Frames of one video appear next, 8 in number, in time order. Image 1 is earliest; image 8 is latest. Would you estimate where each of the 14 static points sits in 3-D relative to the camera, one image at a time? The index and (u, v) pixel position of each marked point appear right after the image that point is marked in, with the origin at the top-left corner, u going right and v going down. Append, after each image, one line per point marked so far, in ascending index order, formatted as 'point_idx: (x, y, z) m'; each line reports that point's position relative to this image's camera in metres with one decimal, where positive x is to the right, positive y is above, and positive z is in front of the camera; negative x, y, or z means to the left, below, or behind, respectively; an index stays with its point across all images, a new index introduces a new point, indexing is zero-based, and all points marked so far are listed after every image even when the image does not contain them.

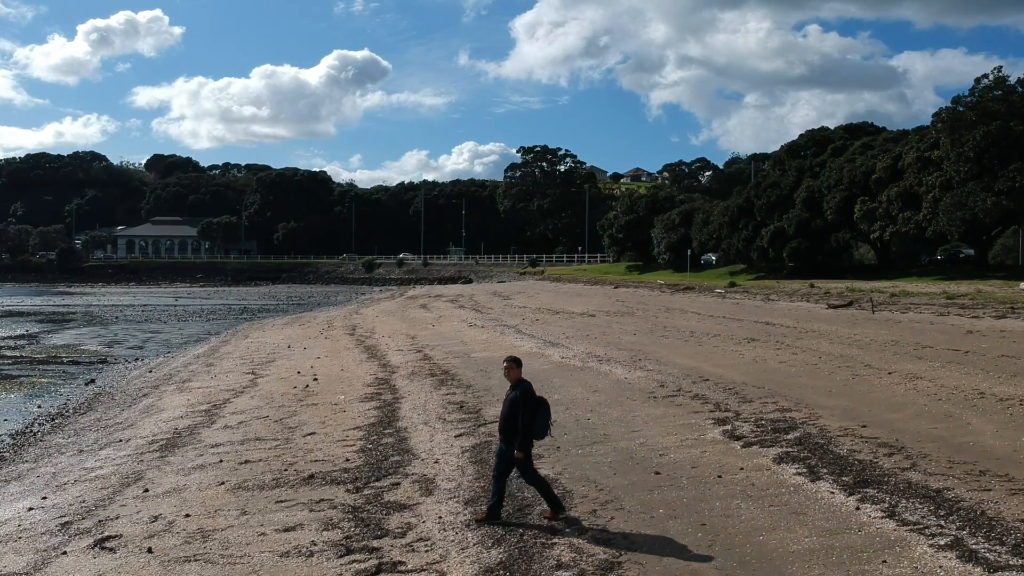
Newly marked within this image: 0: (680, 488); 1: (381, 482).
0: (+1.6, -1.9, +9.3) m
1: (-1.4, -2.1, +10.7) m
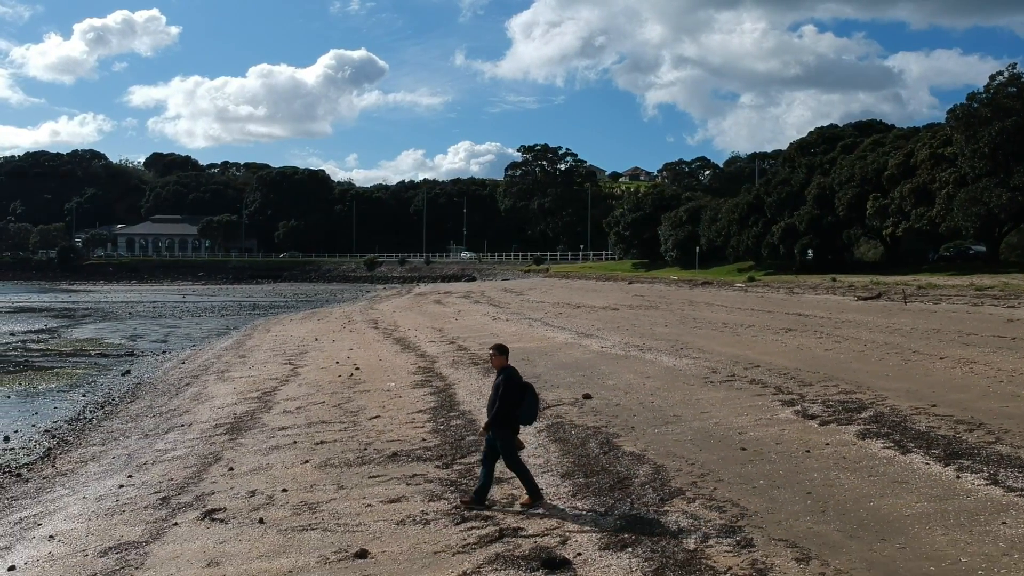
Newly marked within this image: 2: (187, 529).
0: (+2.5, -1.7, +9.5) m
1: (-0.5, -1.9, +10.9) m
2: (-2.9, -2.2, +9.0) m
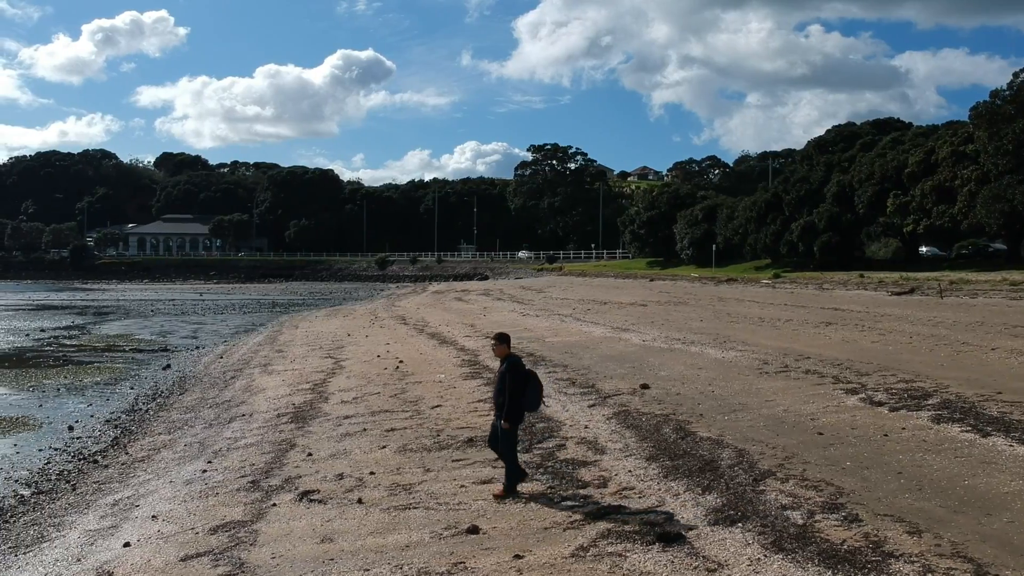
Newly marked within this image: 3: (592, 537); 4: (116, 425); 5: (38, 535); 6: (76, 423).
0: (+3.4, -1.5, +9.8) m
1: (+0.4, -1.7, +11.1) m
2: (-2.1, -2.0, +9.2) m
3: (+0.6, -1.9, +7.4) m
4: (-6.5, -2.2, +16.1) m
5: (-4.4, -2.3, +9.1) m
6: (-7.3, -2.3, +16.5) m
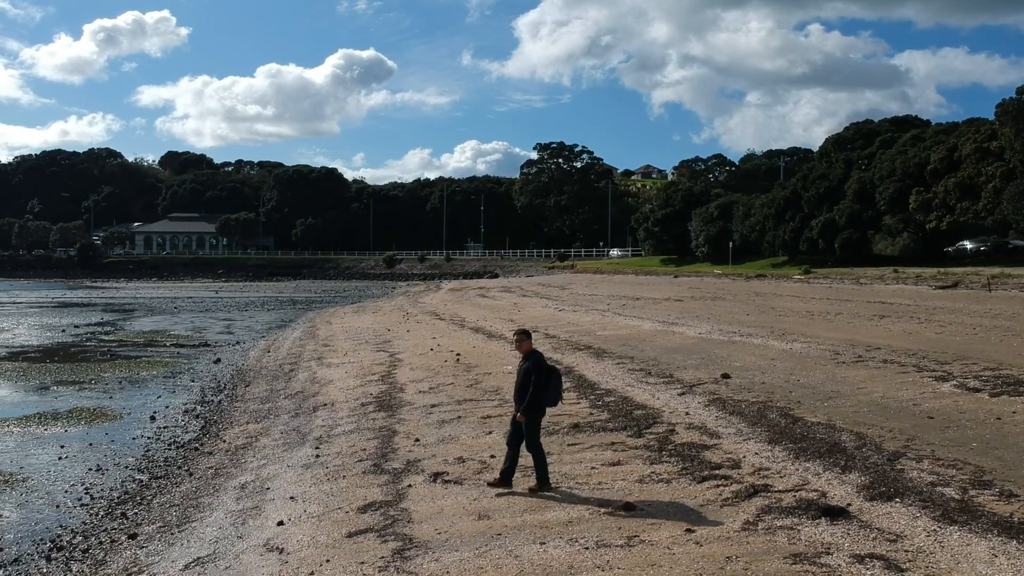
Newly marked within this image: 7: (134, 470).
0: (+4.6, -1.4, +10.0) m
1: (+1.6, -1.6, +11.3) m
2: (-0.8, -1.9, +9.4) m
3: (+1.9, -1.7, +7.6) m
4: (-5.2, -2.1, +16.3) m
5: (-3.1, -2.2, +9.3) m
6: (-6.0, -2.1, +16.7) m
7: (-4.6, -2.2, +12.0) m
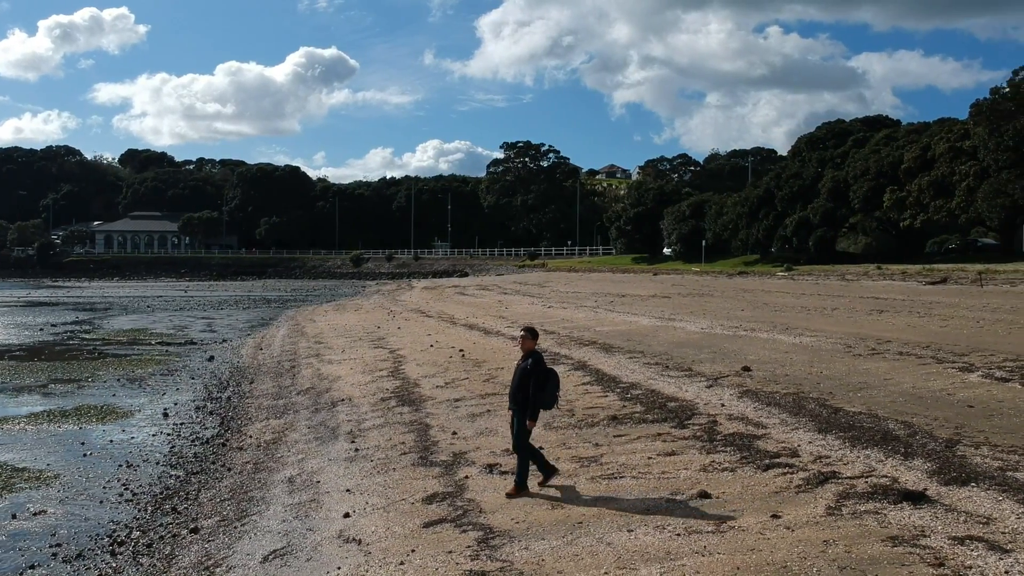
0: (+5.2, -1.3, +10.2) m
1: (+2.1, -1.5, +11.4) m
2: (-0.3, -1.8, +9.4) m
3: (+2.5, -1.6, +7.7) m
4: (-4.9, -2.0, +16.1) m
5: (-2.5, -2.1, +9.2) m
6: (-5.7, -2.0, +16.4) m
7: (-4.1, -2.1, +11.8) m
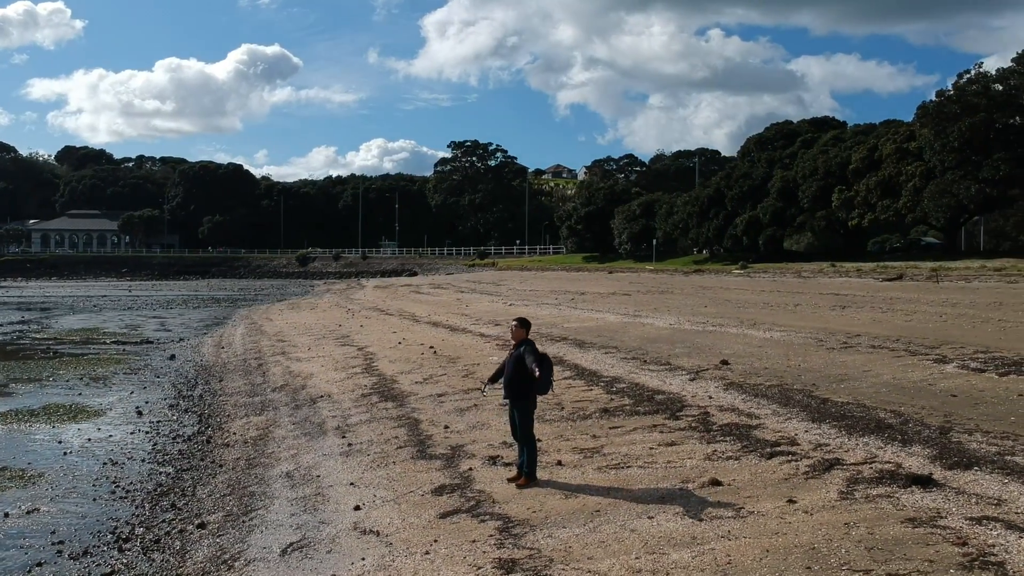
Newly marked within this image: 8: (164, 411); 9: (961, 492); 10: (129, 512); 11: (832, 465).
0: (+5.1, -1.2, +10.5) m
1: (+2.1, -1.4, +11.5) m
2: (-0.2, -1.7, +9.4) m
3: (+2.6, -1.6, +7.8) m
4: (-5.3, -2.0, +15.8) m
5: (-2.5, -2.0, +9.1) m
6: (-6.1, -2.0, +16.1) m
7: (-4.2, -2.0, +11.6) m
8: (-5.6, -2.0, +15.9) m
9: (+3.3, -1.5, +7.4) m
10: (-3.6, -2.1, +9.3) m
11: (+2.7, -1.5, +8.5) m
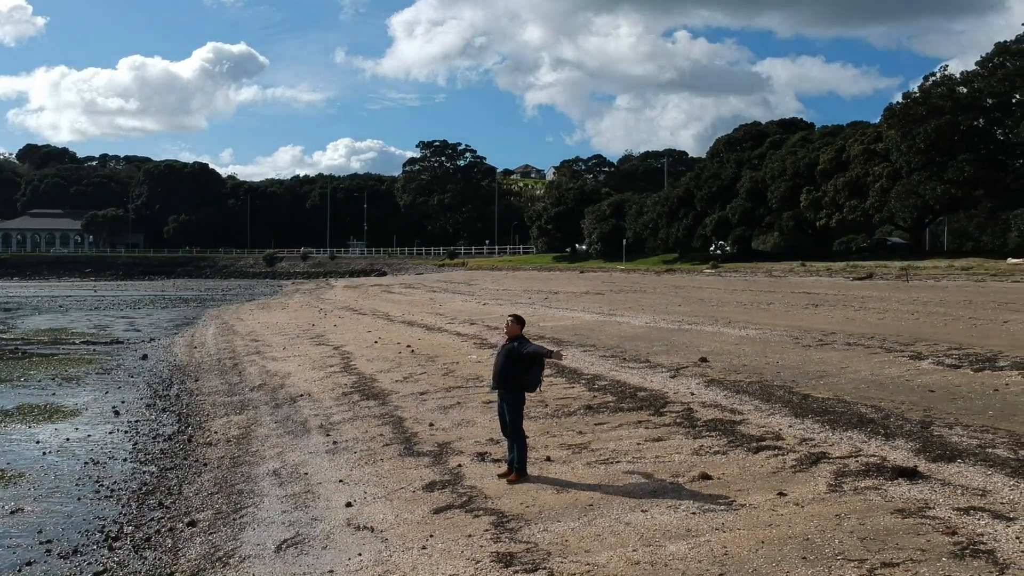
0: (+5.0, -1.2, +10.7) m
1: (+1.9, -1.4, +11.6) m
2: (-0.3, -1.7, +9.4) m
3: (+2.6, -1.5, +8.0) m
4: (-5.6, -1.9, +15.7) m
5: (-2.6, -2.0, +9.1) m
6: (-6.4, -2.0, +16.0) m
7: (-4.4, -2.0, +11.5) m
8: (-5.9, -1.9, +15.7) m
9: (+3.3, -1.5, +7.5) m
10: (-3.7, -2.1, +9.2) m
11: (+2.7, -1.5, +8.6) m
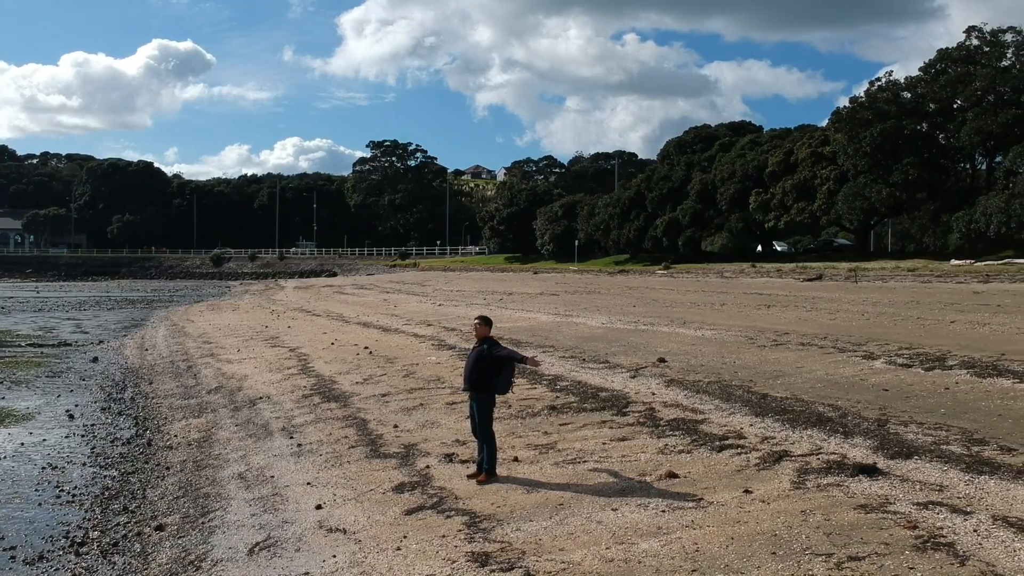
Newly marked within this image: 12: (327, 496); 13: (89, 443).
0: (+4.6, -1.2, +11.0) m
1: (+1.5, -1.4, +11.8) m
2: (-0.6, -1.7, +9.5) m
3: (+2.3, -1.5, +8.2) m
4: (-6.2, -2.0, +15.5) m
5: (-2.9, -2.0, +9.0) m
6: (-7.0, -2.0, +15.7) m
7: (-4.8, -2.0, +11.3) m
8: (-6.5, -2.0, +15.5) m
9: (+3.1, -1.5, +7.8) m
10: (-4.0, -2.1, +9.1) m
11: (+2.4, -1.5, +8.8) m
12: (-1.7, -1.9, +8.8) m
13: (-5.5, -2.0, +12.9) m
